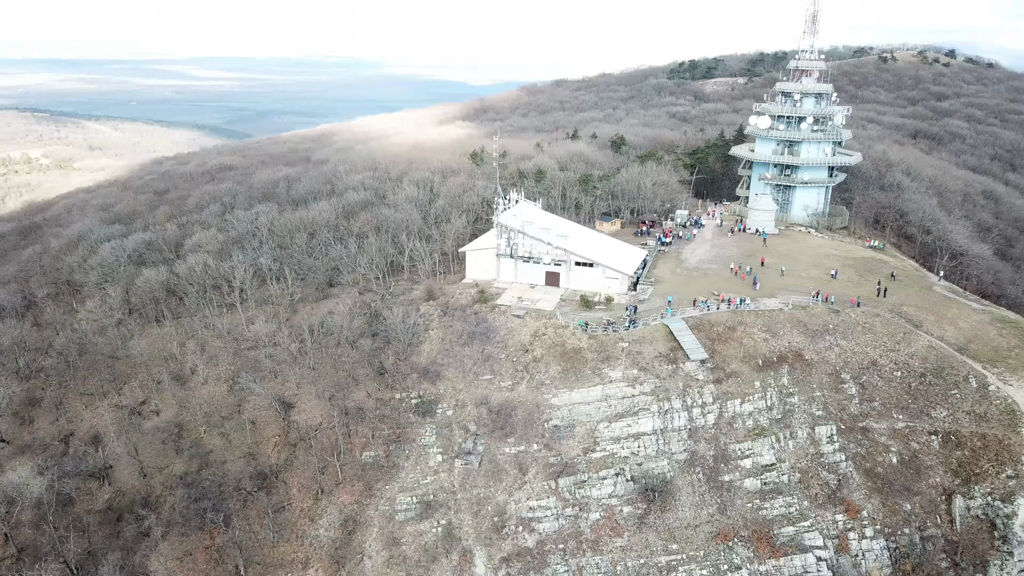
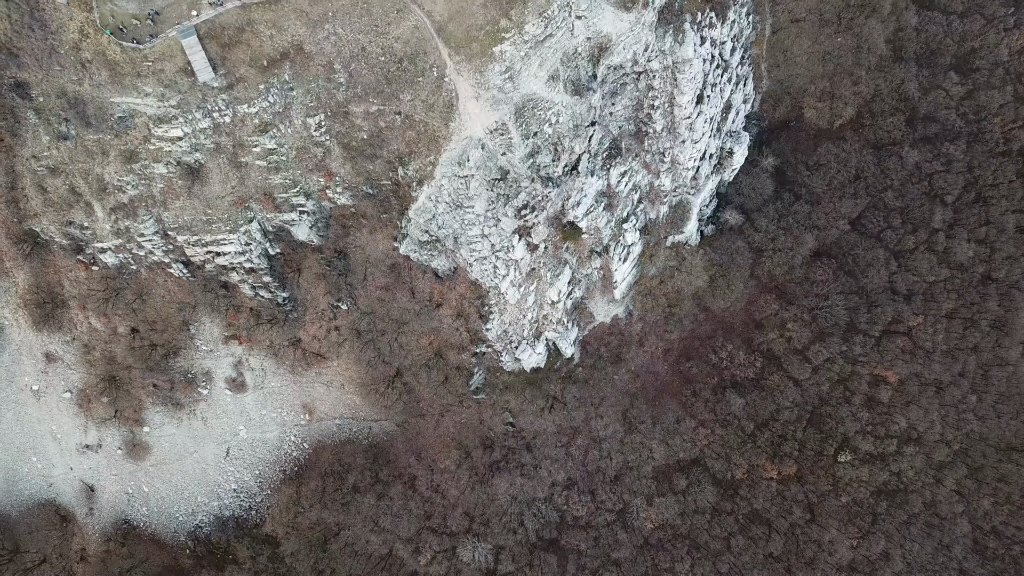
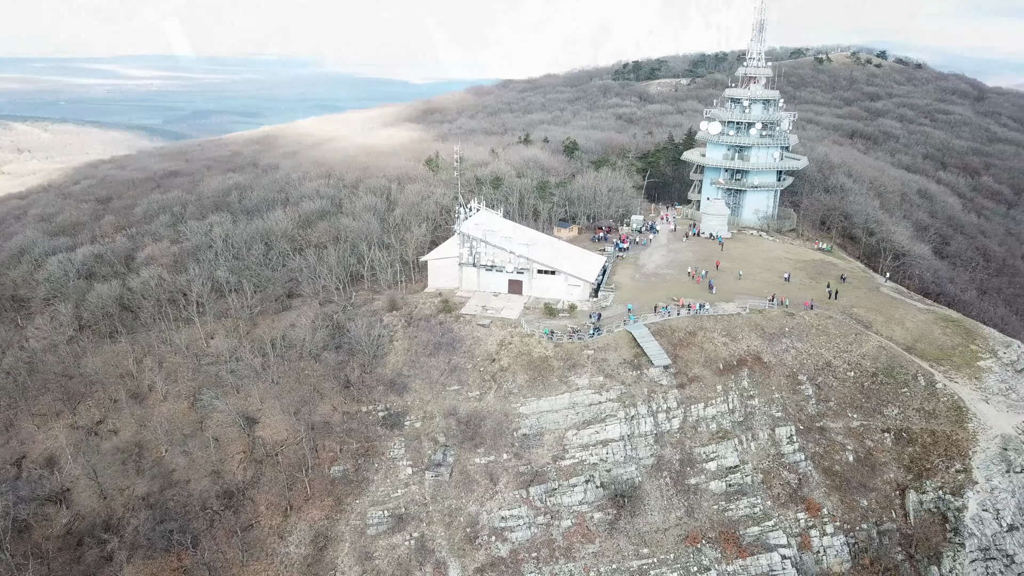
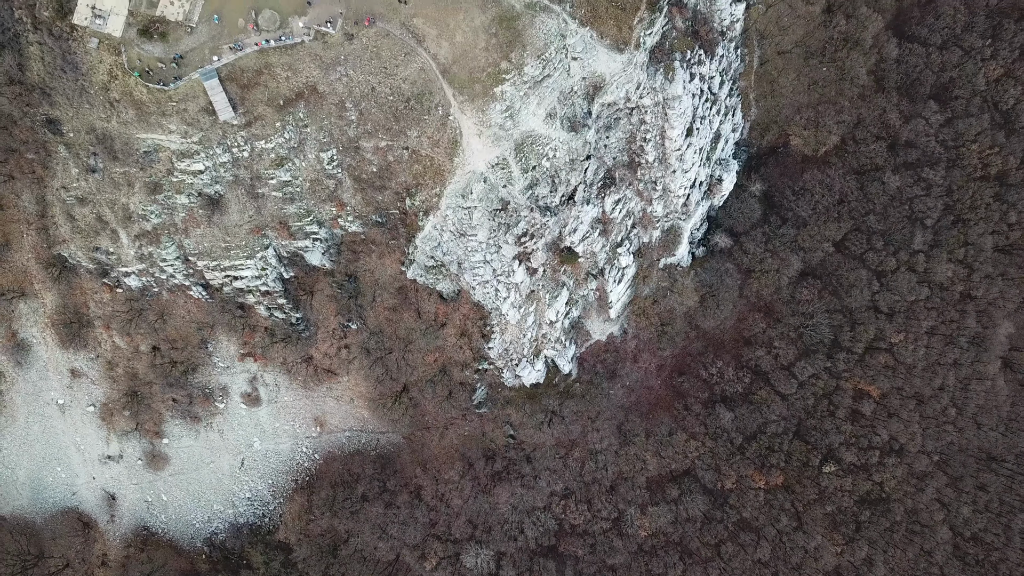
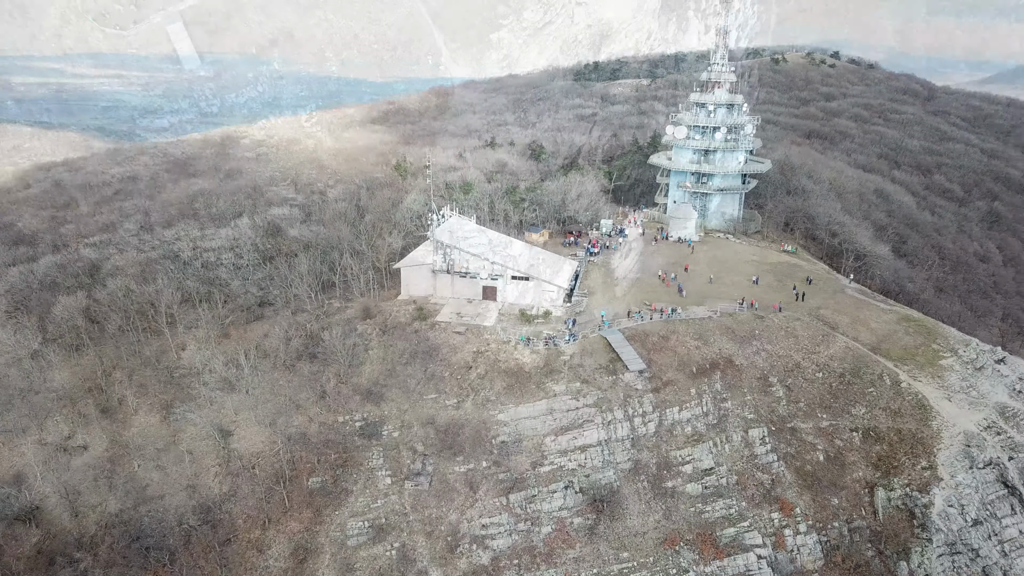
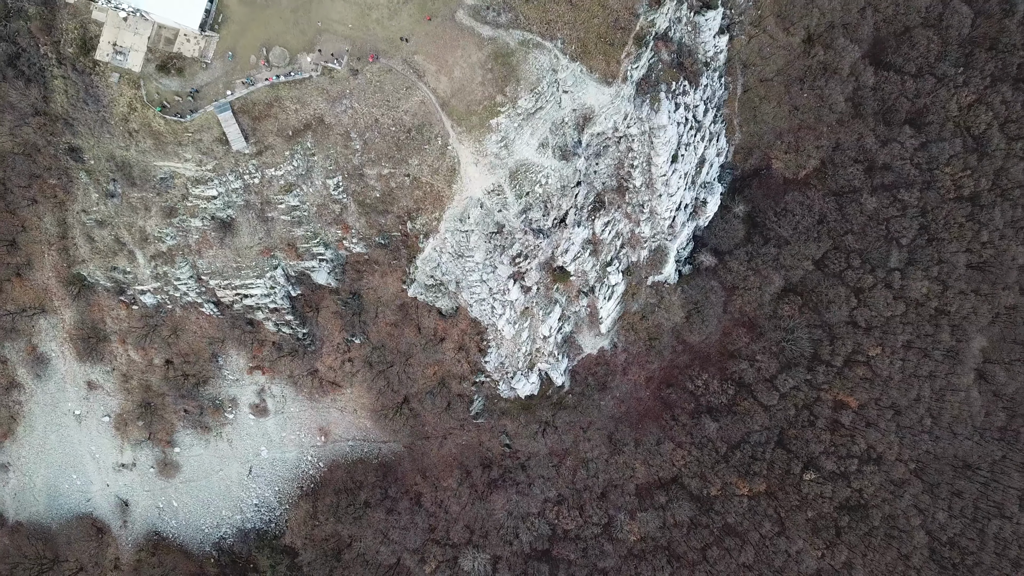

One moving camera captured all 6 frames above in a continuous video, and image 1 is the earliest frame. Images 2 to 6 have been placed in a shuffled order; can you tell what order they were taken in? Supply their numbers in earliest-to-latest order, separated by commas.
3, 5, 2, 4, 6
